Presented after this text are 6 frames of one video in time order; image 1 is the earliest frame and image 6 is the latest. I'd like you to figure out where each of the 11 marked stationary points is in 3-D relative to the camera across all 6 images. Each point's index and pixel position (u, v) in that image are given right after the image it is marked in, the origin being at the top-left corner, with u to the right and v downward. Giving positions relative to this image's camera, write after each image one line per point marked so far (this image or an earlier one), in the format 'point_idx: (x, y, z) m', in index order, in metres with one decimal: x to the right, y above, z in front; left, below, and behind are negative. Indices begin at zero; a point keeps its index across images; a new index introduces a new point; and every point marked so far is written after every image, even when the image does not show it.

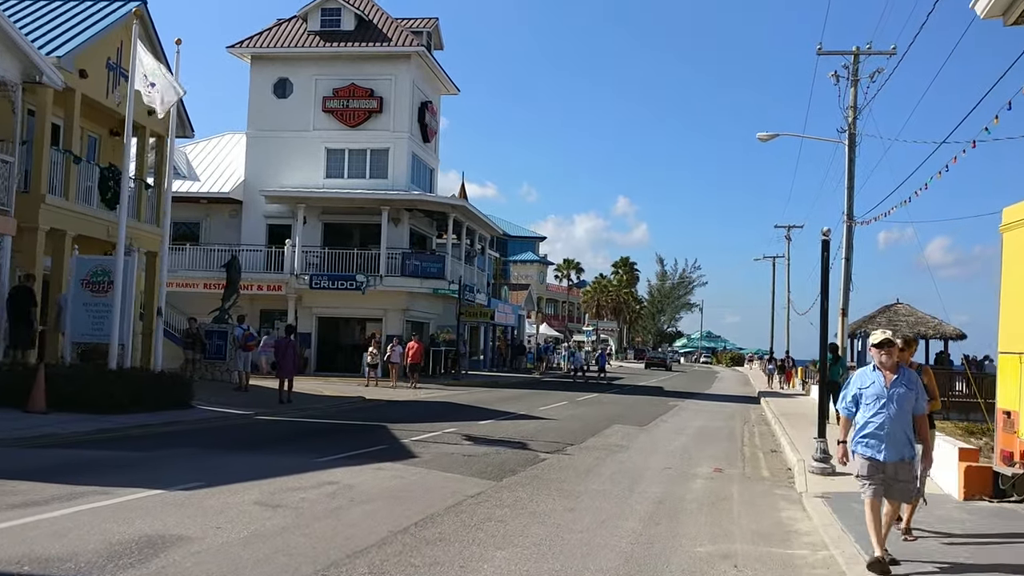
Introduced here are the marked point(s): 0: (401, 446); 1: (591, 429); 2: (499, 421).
0: (-1.7, -2.4, +13.2) m
1: (+1.6, -2.9, +18.0) m
2: (-0.3, -2.8, +18.4) m
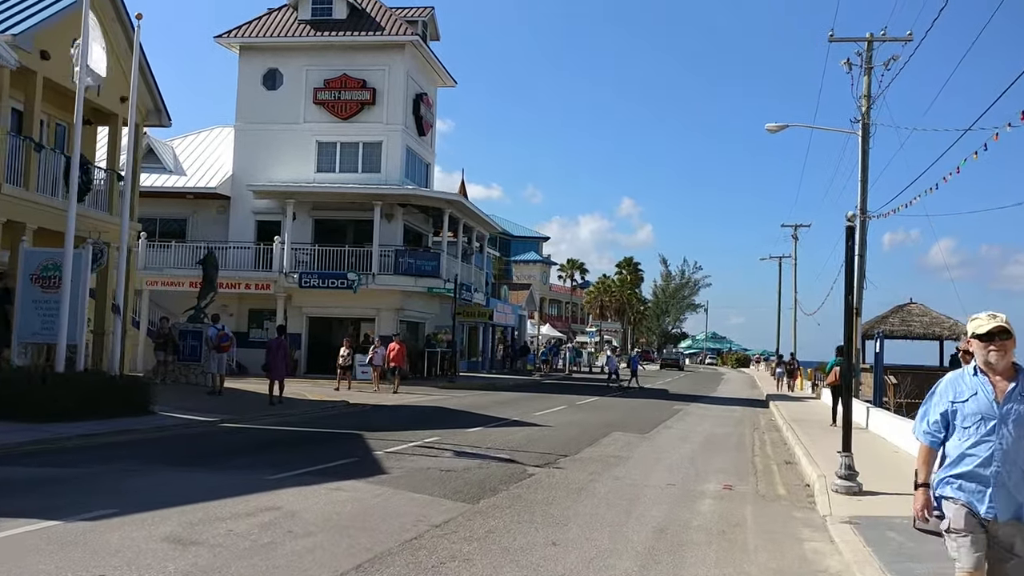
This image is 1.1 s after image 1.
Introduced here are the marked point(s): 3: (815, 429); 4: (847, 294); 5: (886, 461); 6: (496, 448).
0: (-1.9, -2.3, +11.8) m
1: (+1.4, -2.9, +16.6) m
2: (-0.5, -2.8, +17.0) m
3: (+6.7, -3.1, +19.0) m
4: (+4.1, -0.1, +10.6) m
5: (+5.6, -2.6, +12.9) m
6: (-0.3, -2.6, +13.9) m
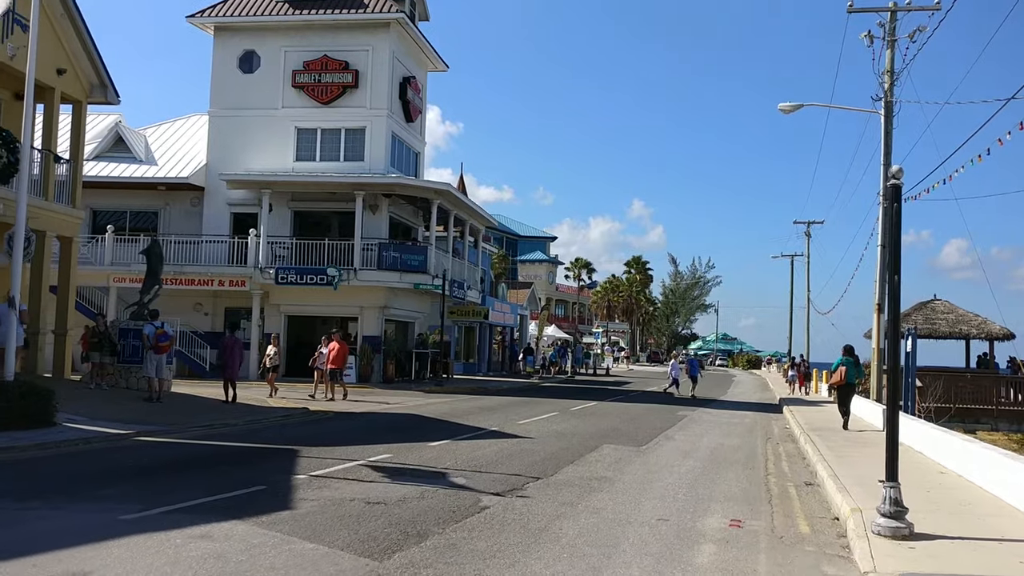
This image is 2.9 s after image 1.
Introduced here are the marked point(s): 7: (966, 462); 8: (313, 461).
0: (-2.5, -2.1, +9.3) m
1: (+1.0, -2.7, +14.2) m
2: (-0.9, -2.6, +14.5) m
3: (+6.2, -2.9, +16.5) m
4: (+3.5, +0.1, +8.1) m
5: (+5.1, -2.4, +10.4) m
6: (-0.8, -2.4, +11.5) m
7: (+6.0, -2.3, +11.4) m
8: (-2.7, -2.3, +11.6) m
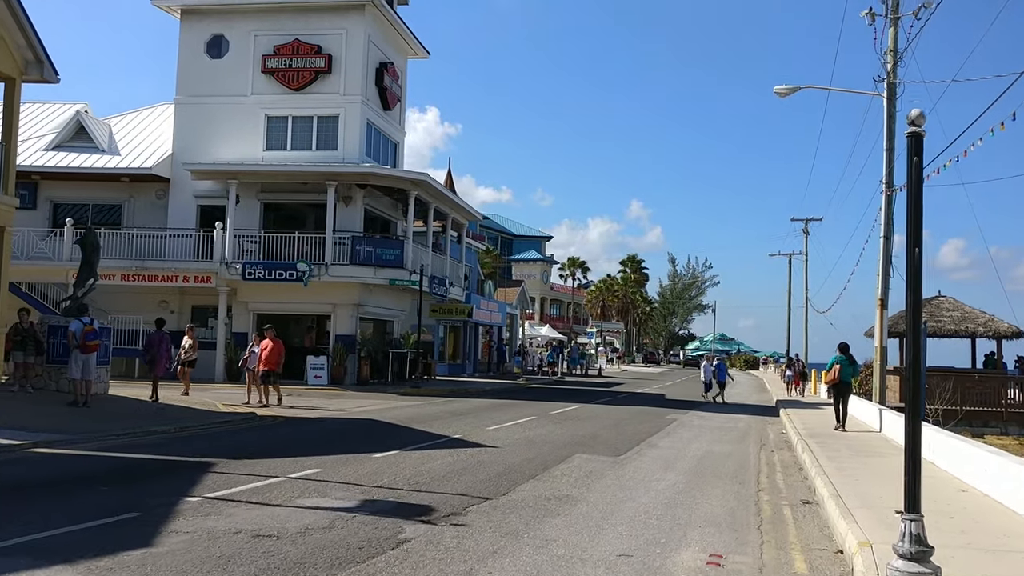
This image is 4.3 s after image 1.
0: (-3.1, -2.0, +7.6) m
1: (+0.3, -2.5, +12.4) m
2: (-1.5, -2.4, +12.8) m
3: (+5.6, -2.7, +14.8) m
4: (+2.9, +0.3, +6.4) m
5: (+4.5, -2.2, +8.7) m
6: (-1.4, -2.2, +9.8) m
7: (+5.4, -2.1, +9.7) m
8: (-3.3, -2.2, +9.9) m
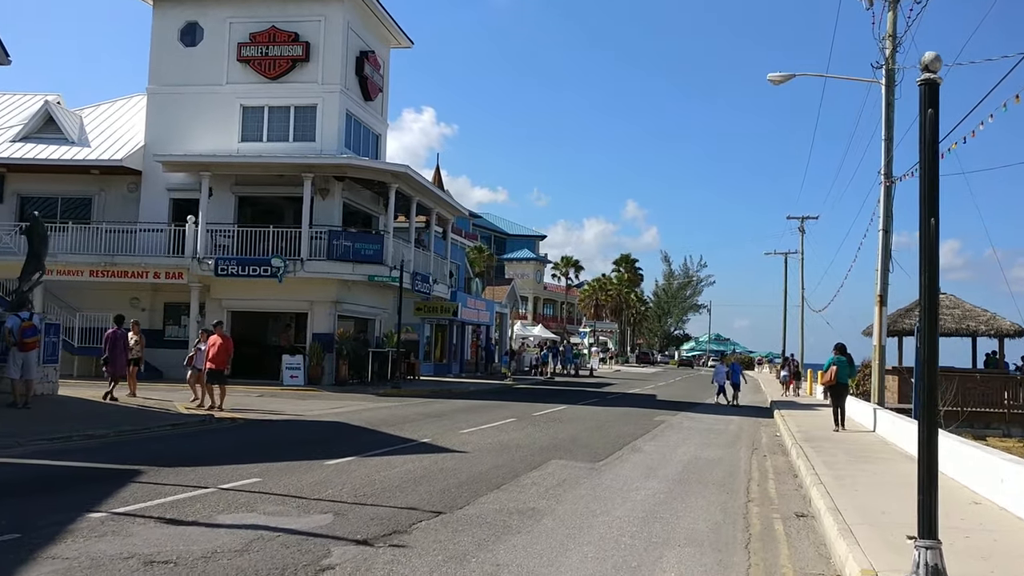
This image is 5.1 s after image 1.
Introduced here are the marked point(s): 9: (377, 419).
0: (-3.5, -1.8, +6.5) m
1: (-0.1, -2.4, +11.3) m
2: (-2.0, -2.3, +11.7) m
3: (+5.1, -2.6, +13.7) m
4: (+2.5, +0.4, +5.3) m
5: (+4.1, -2.1, +7.6) m
6: (-1.8, -2.1, +8.7) m
7: (+5.0, -2.0, +8.6) m
8: (-3.7, -2.0, +8.8) m
9: (-2.8, -2.7, +17.7) m
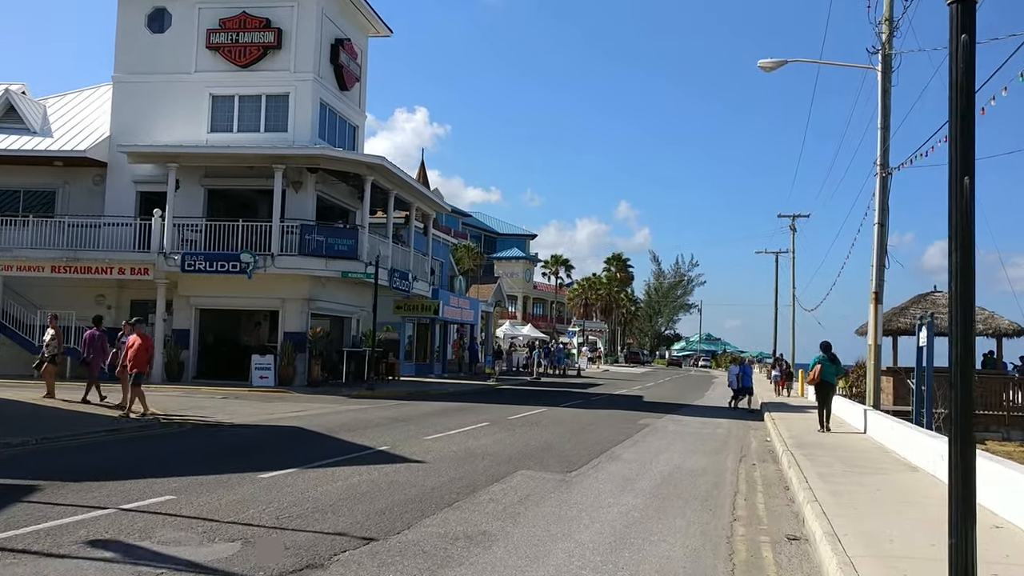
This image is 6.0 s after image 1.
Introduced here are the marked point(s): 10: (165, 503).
0: (-3.9, -1.8, +5.3) m
1: (-0.6, -2.3, +10.1) m
2: (-2.5, -2.2, +10.5) m
3: (+4.6, -2.5, +12.6) m
4: (+2.1, +0.5, +4.1) m
5: (+3.6, -2.0, +6.4) m
6: (-2.3, -2.0, +7.5) m
7: (+4.5, -1.9, +7.5) m
8: (-4.2, -1.9, +7.6) m
9: (-3.3, -2.6, +16.5) m
10: (-3.2, -2.0, +8.1) m
